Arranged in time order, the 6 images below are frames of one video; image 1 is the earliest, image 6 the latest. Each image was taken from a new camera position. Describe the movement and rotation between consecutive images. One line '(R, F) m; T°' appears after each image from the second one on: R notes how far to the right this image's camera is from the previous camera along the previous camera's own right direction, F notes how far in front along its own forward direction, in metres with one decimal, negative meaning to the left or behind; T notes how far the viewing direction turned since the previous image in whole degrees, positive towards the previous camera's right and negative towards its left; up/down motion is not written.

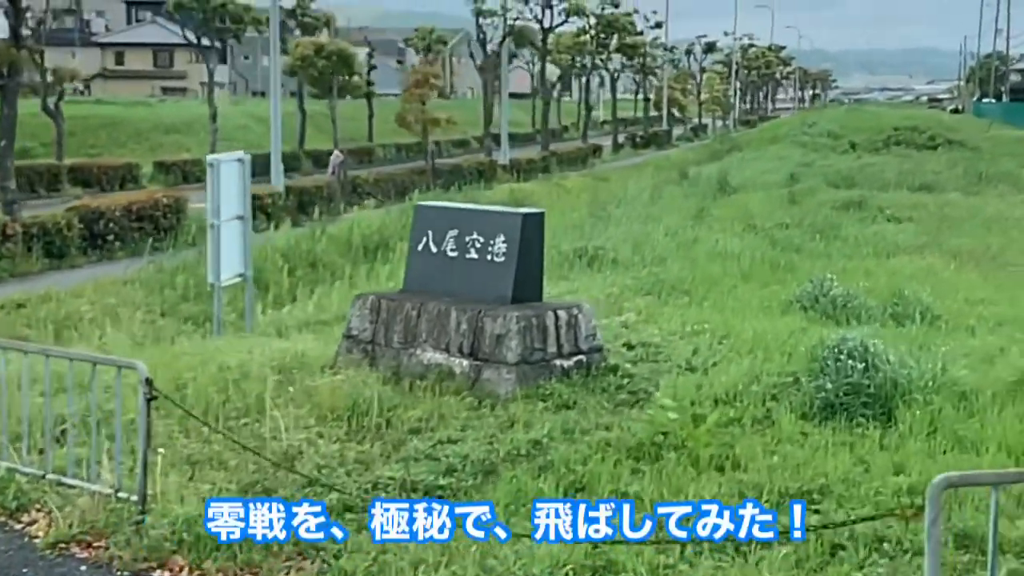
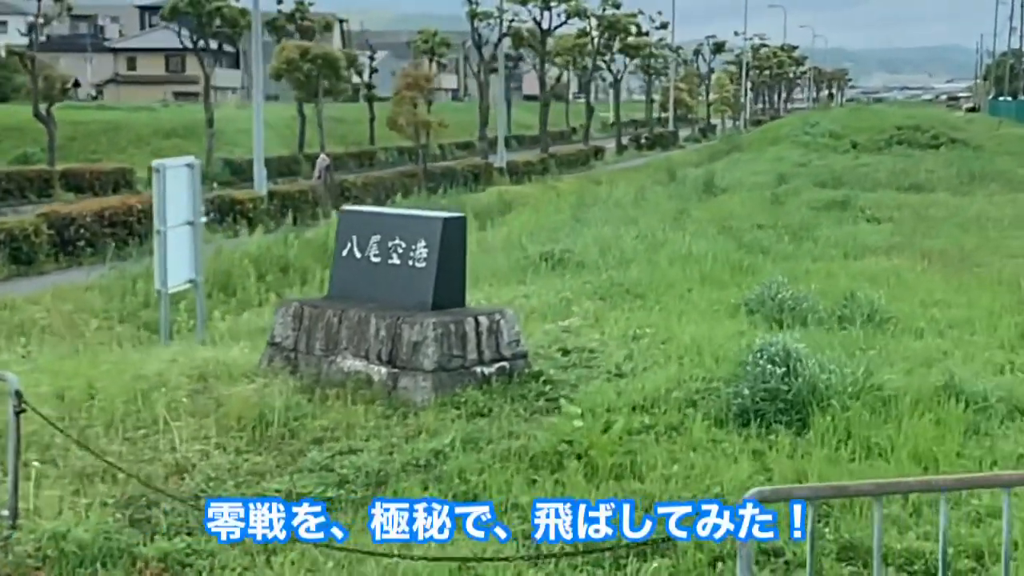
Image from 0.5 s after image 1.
(+3.9, +0.8) m; -1°
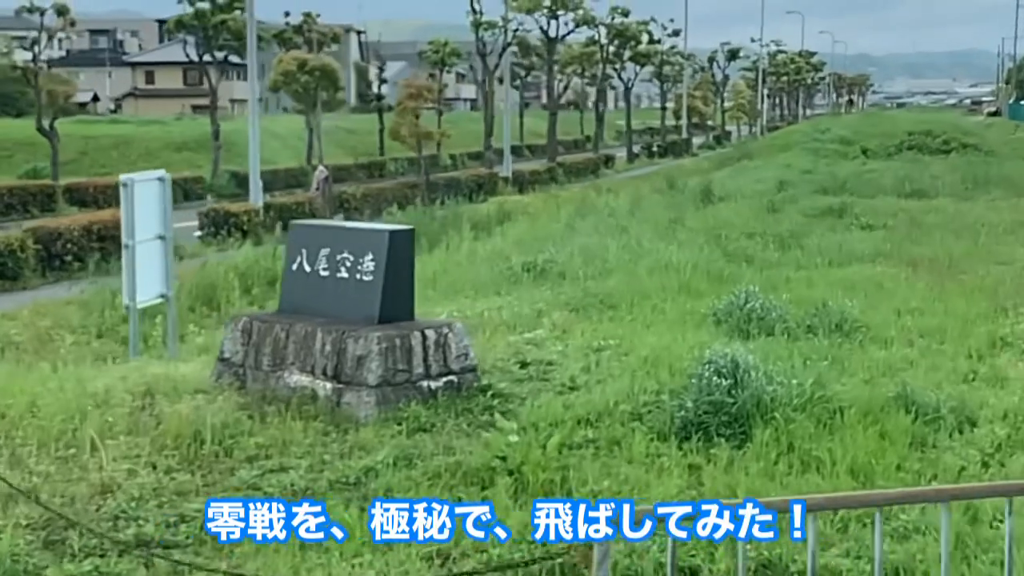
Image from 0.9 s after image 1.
(+3.0, +0.7) m; -1°
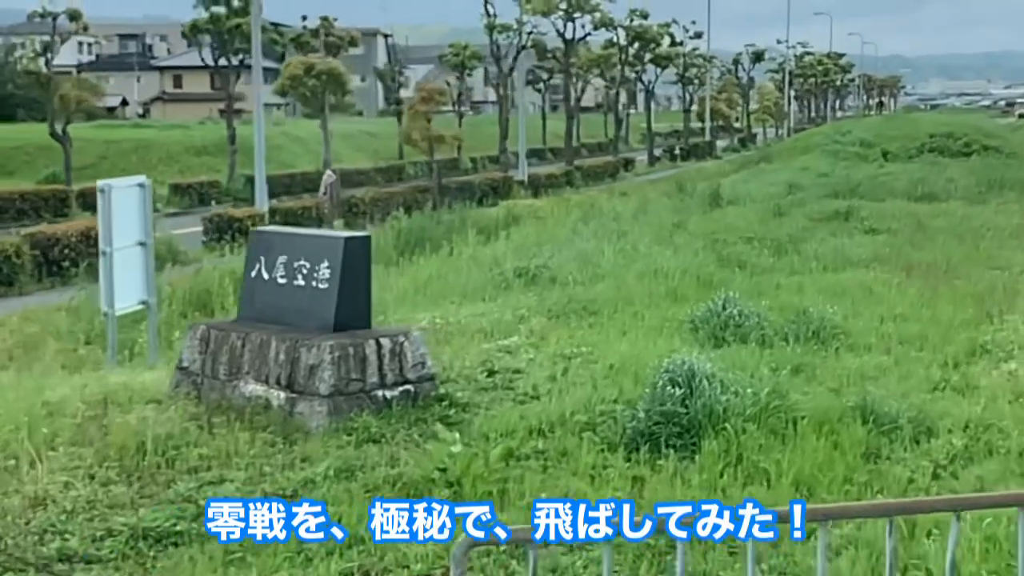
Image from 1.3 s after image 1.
(+2.9, +0.9) m; -1°
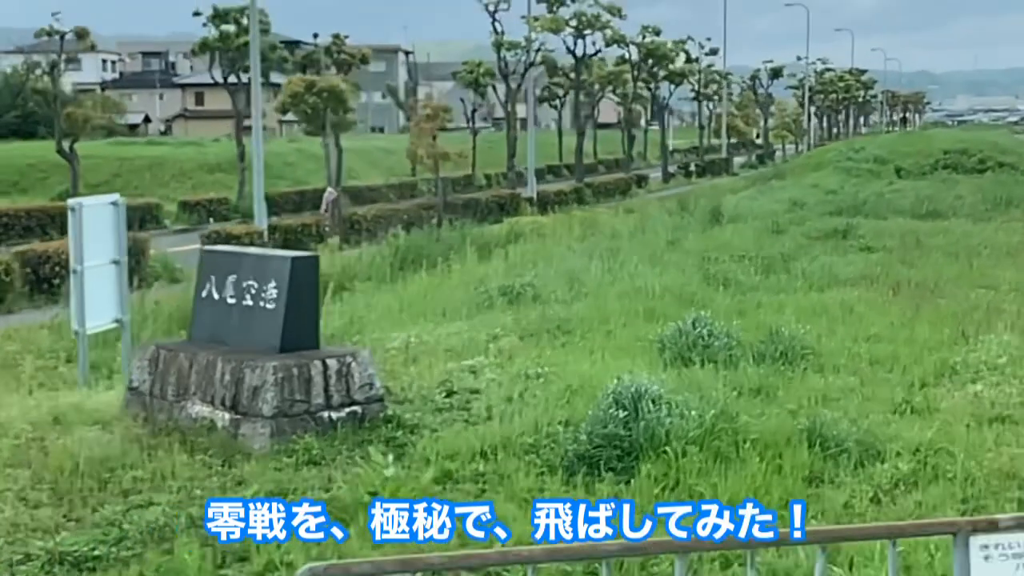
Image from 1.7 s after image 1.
(+2.9, +0.8) m; -1°
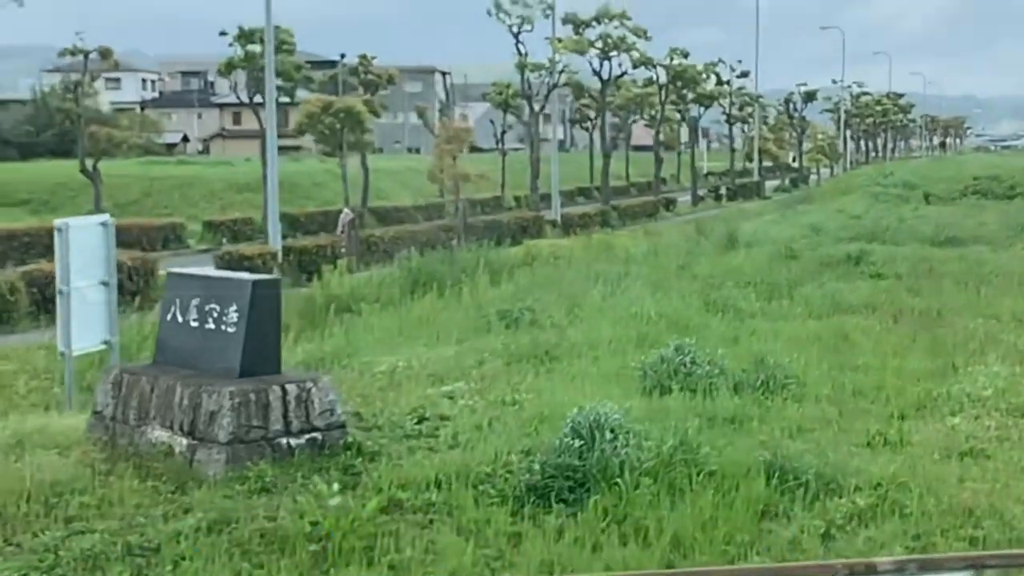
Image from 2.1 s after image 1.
(+2.9, +0.8) m; -2°
